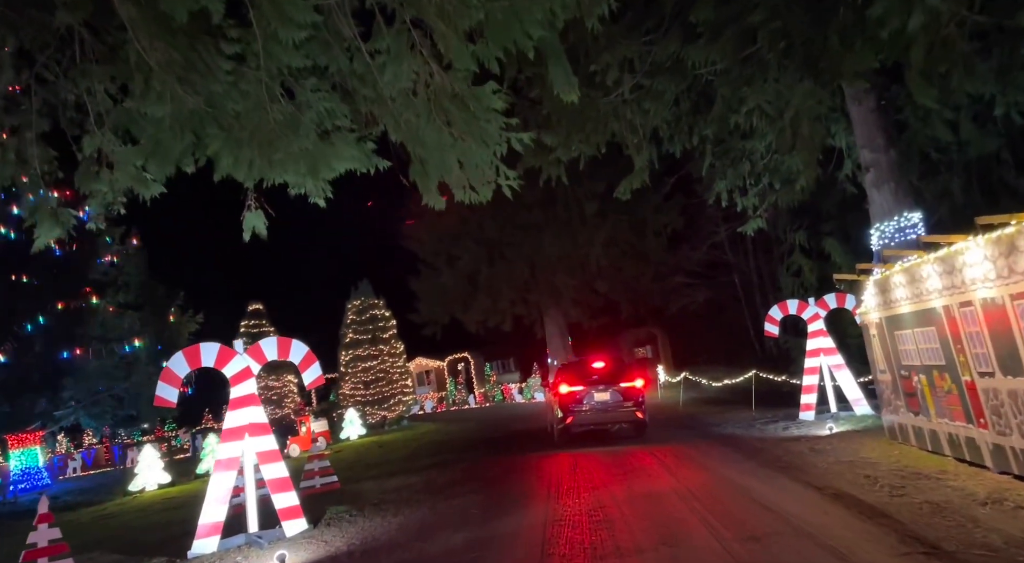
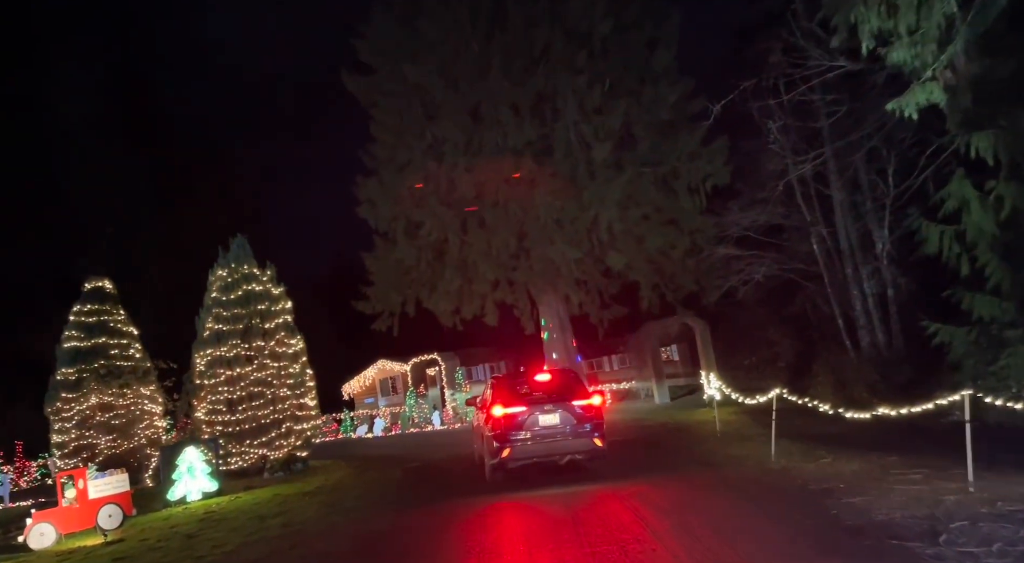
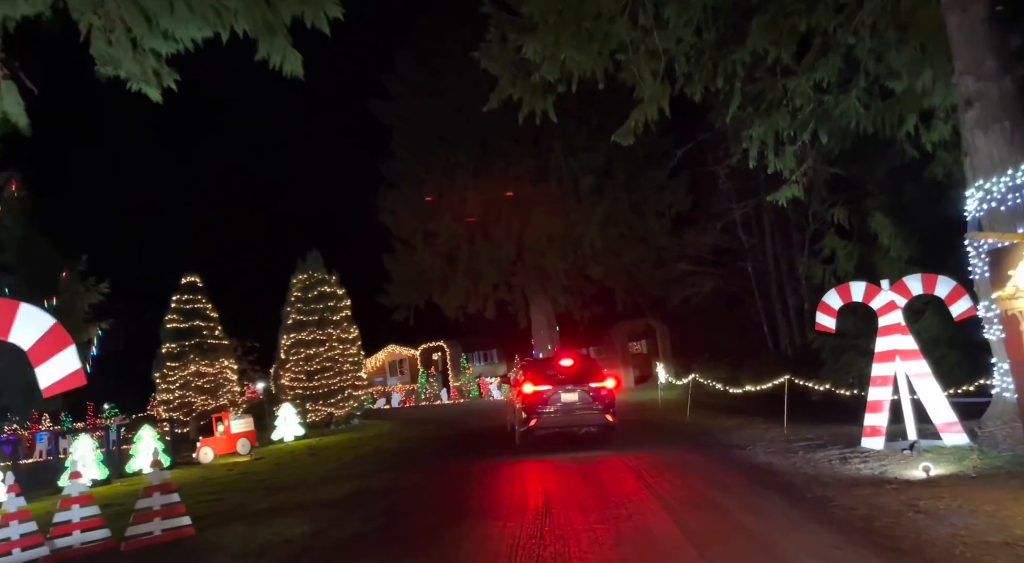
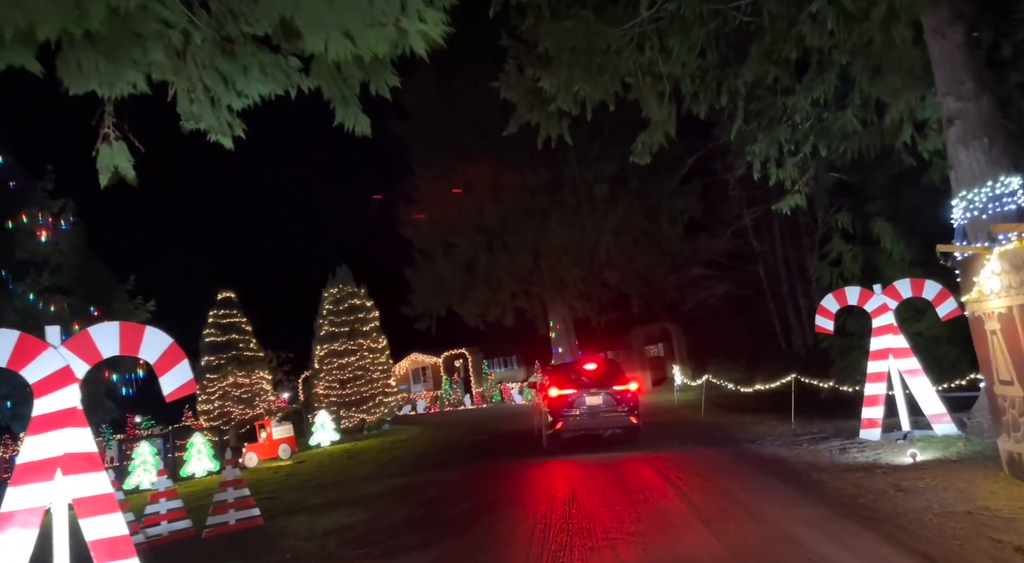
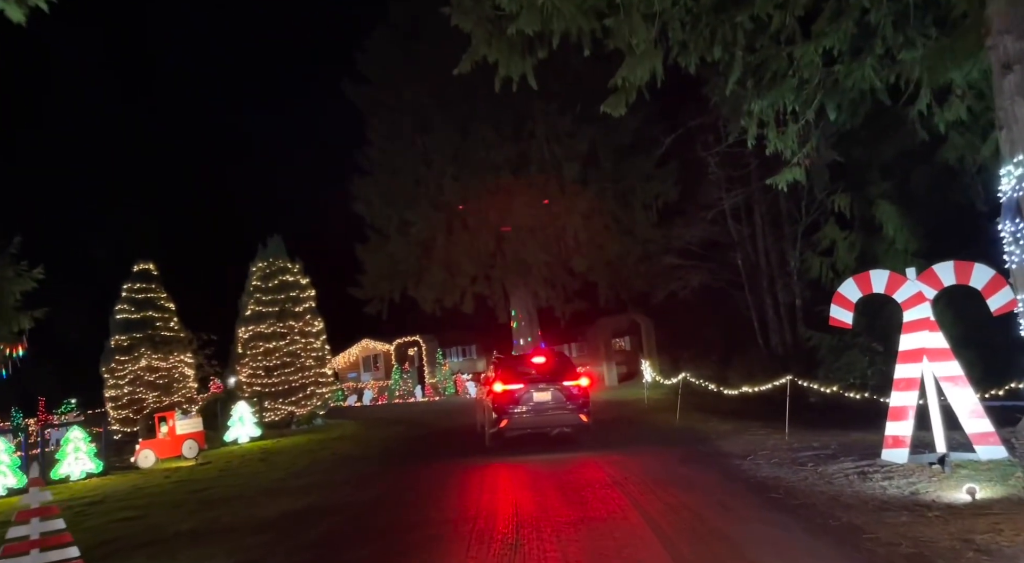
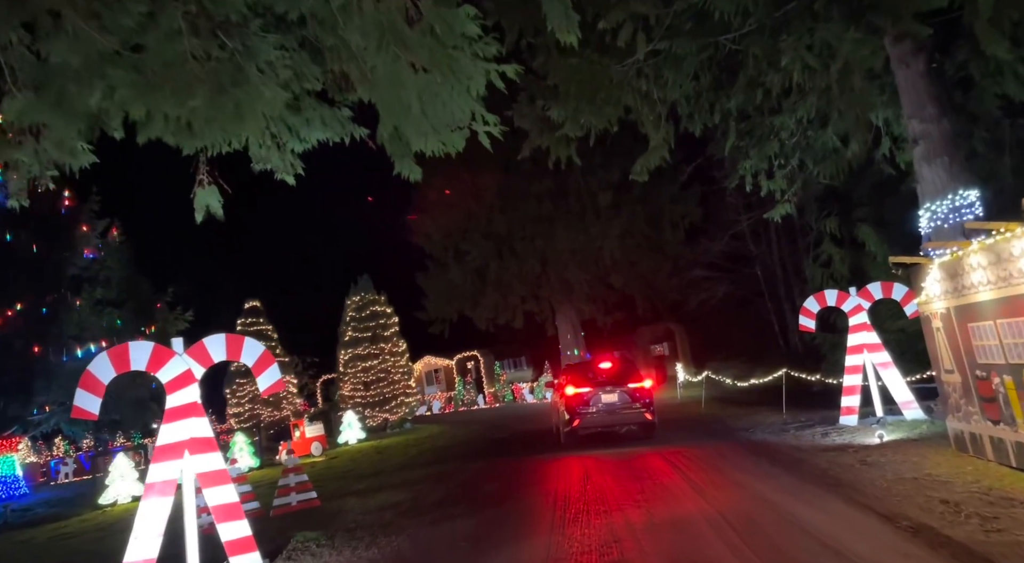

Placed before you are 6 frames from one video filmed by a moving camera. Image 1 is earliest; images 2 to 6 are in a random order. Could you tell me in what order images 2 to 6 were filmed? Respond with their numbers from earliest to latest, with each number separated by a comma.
6, 4, 3, 5, 2
